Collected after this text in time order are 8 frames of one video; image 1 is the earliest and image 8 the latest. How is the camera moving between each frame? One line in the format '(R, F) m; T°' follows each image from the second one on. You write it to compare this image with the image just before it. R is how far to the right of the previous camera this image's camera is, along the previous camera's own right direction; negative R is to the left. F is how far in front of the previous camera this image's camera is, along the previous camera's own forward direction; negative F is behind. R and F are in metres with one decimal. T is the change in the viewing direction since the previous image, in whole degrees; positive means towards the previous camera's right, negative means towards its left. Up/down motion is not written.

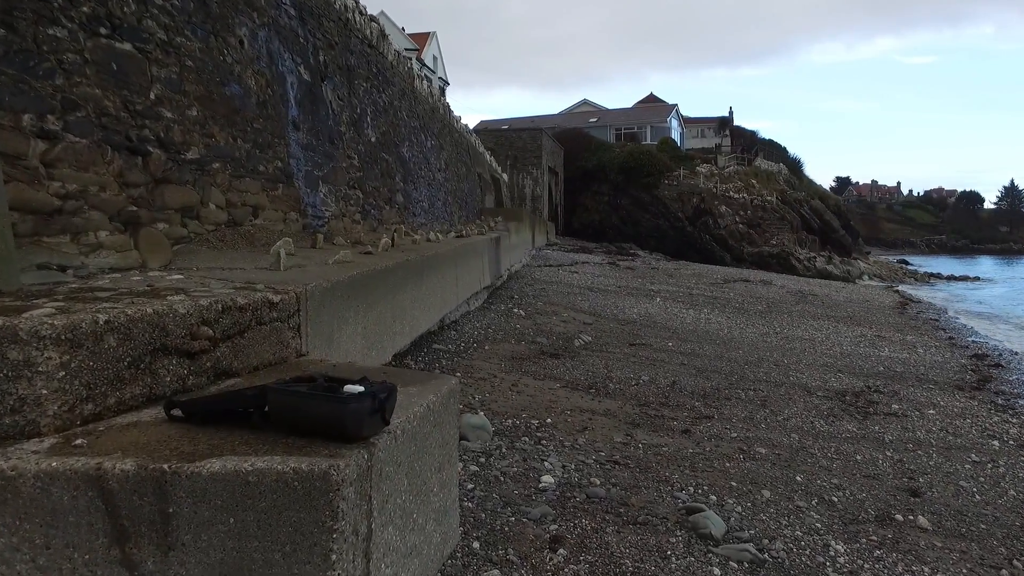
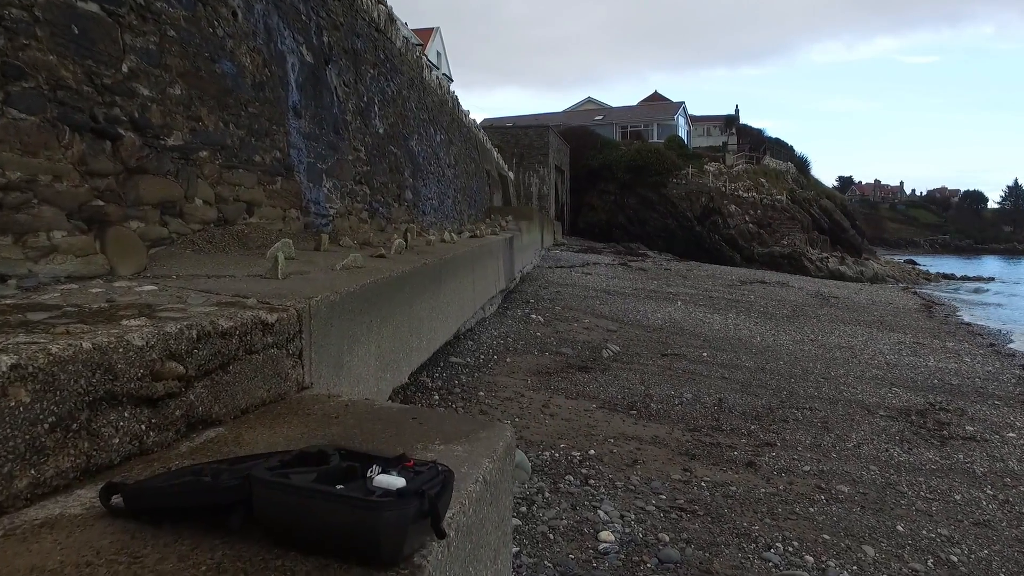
(-0.1, +0.6) m; 0°
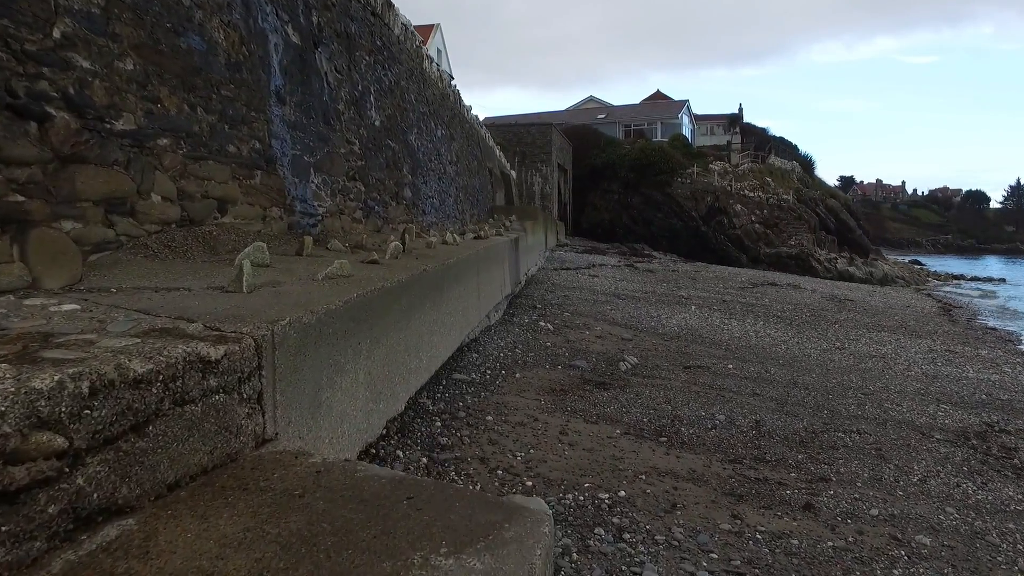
(0.0, +0.5) m; 0°
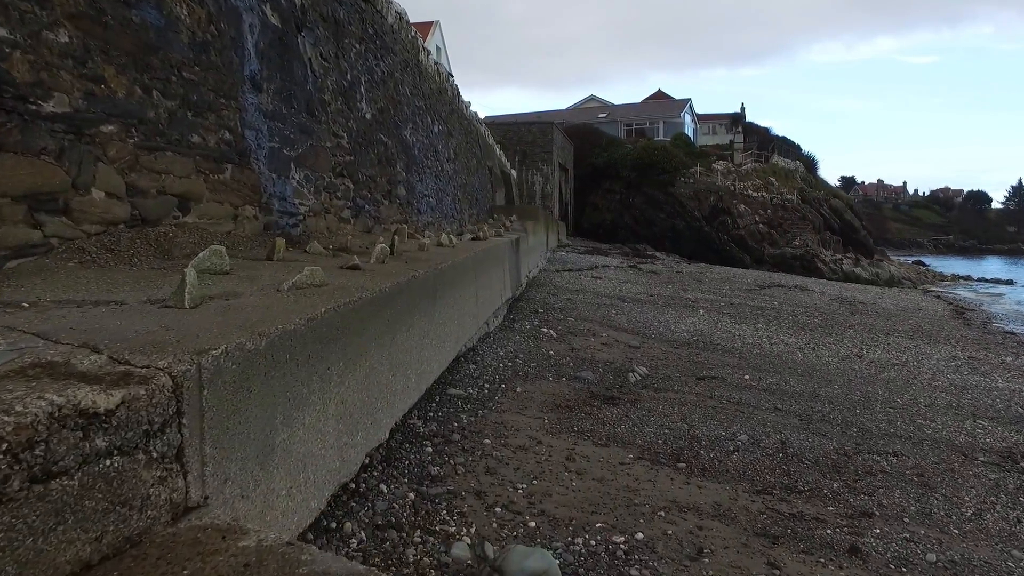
(0.0, +0.4) m; 0°
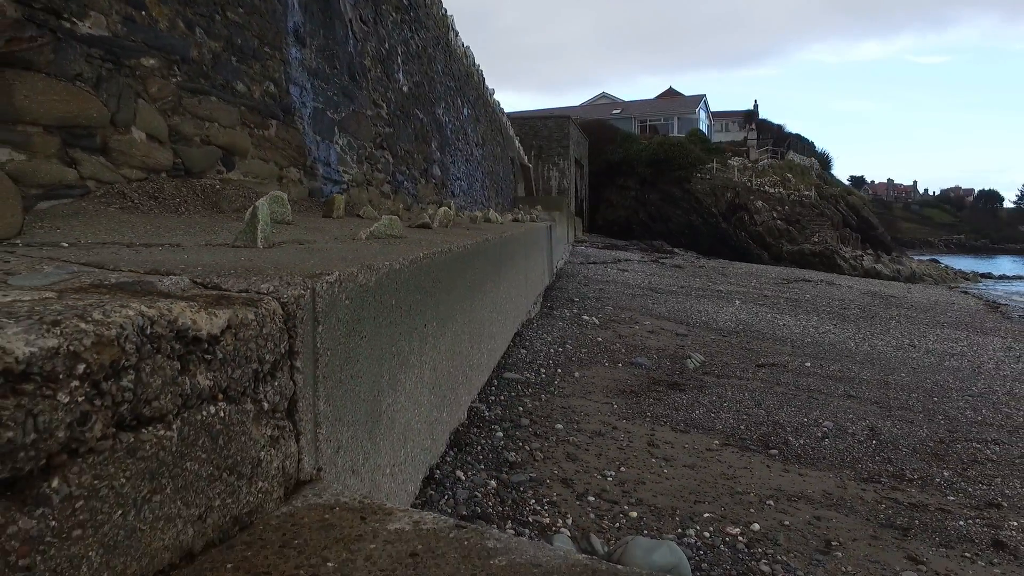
(-0.2, +0.3) m; 0°
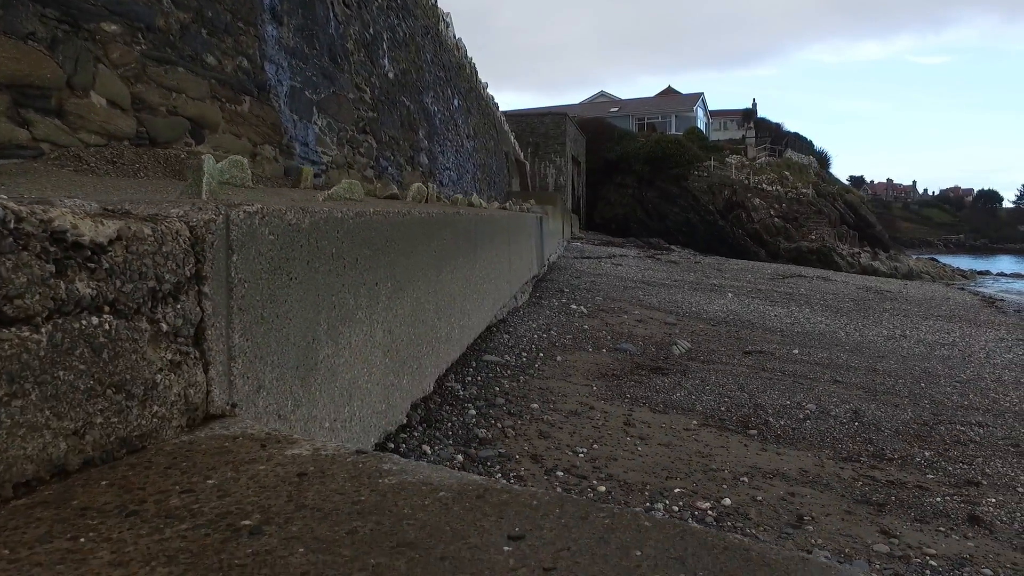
(+0.1, 0.0) m; 0°
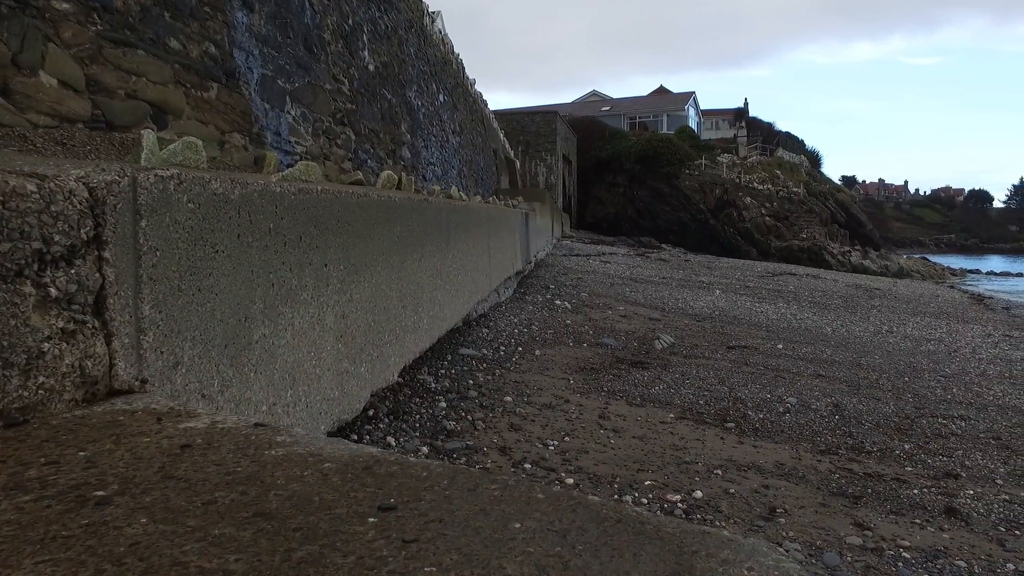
(+0.1, +0.1) m; 0°
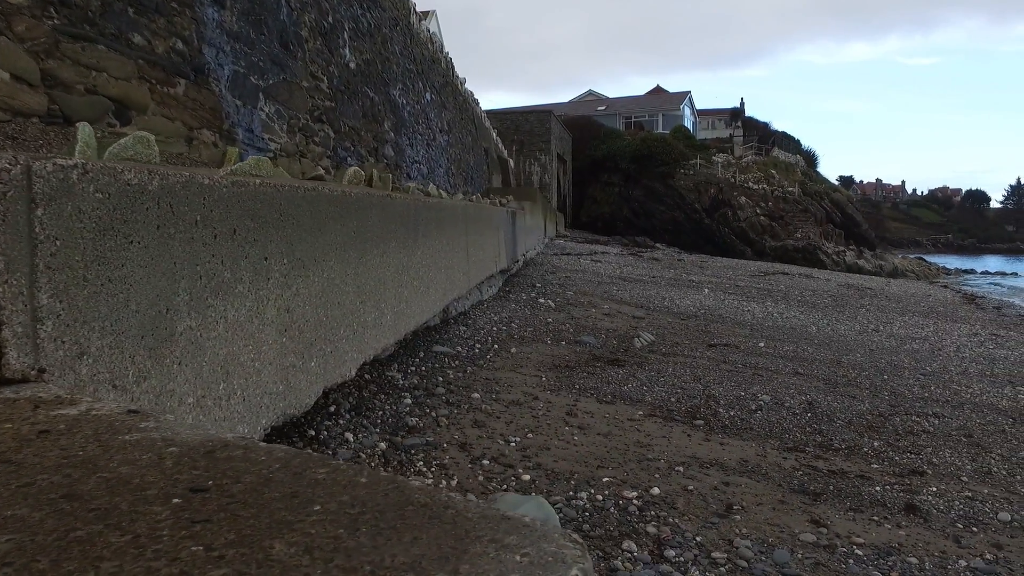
(+0.1, 0.0) m; 0°
